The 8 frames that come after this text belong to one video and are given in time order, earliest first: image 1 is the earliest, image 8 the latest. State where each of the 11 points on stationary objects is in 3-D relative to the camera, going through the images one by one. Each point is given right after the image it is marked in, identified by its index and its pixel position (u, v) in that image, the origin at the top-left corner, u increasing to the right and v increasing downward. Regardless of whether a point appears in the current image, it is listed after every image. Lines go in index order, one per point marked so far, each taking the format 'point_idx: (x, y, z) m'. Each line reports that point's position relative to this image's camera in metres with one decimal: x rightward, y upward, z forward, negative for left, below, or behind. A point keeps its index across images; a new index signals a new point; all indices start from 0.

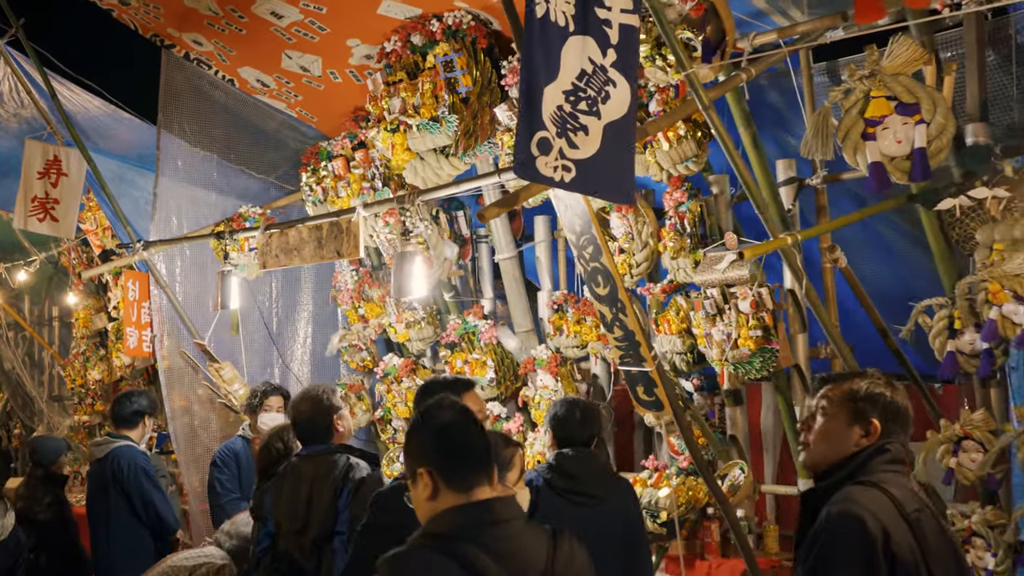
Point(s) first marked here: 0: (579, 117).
0: (+0.2, +0.6, +3.9) m
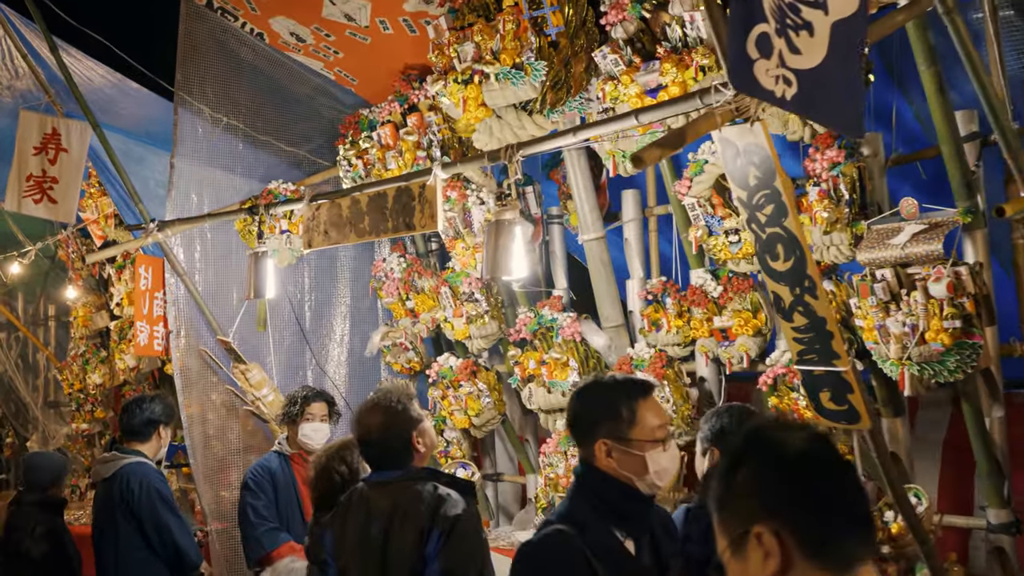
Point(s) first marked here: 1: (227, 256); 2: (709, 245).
0: (+0.7, +0.7, +2.8) m
1: (-1.7, +0.2, +6.8) m
2: (+0.9, +0.2, +5.0) m
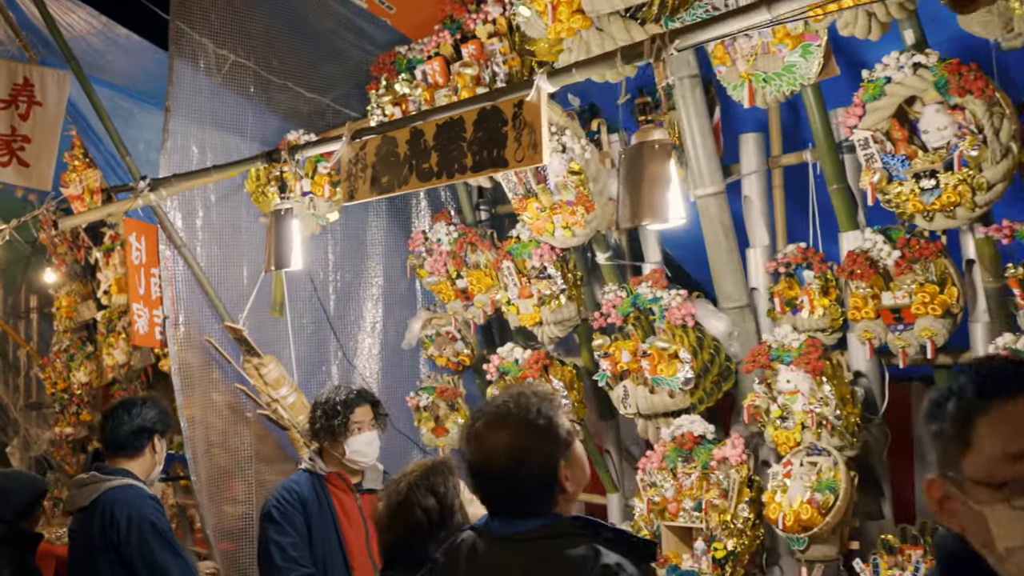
0: (+1.1, +0.8, +1.5) m
1: (-1.3, +0.3, +5.5) m
2: (+1.2, +0.3, +3.8) m
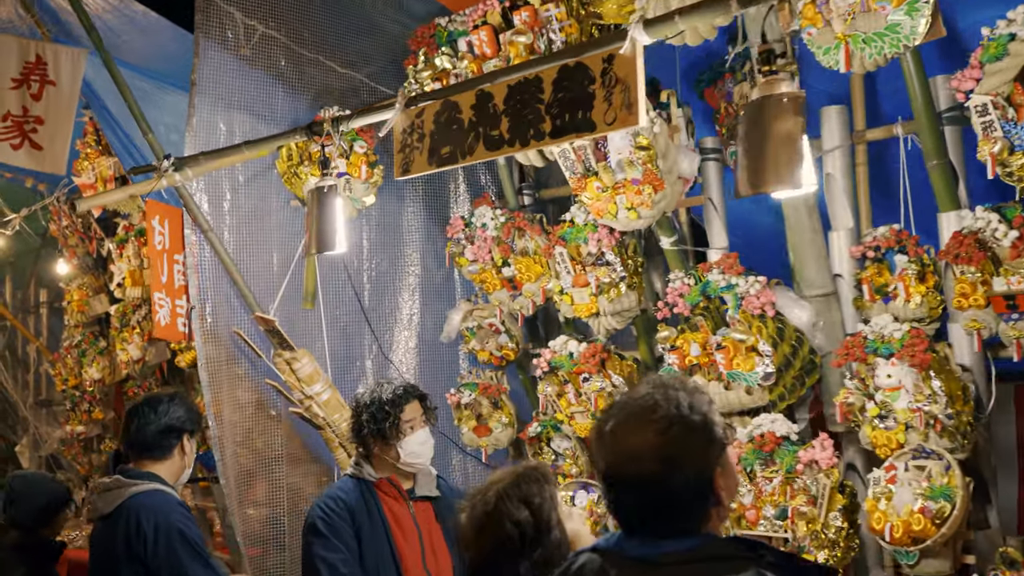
0: (+1.3, +0.8, +1.1) m
1: (-1.1, +0.3, +5.1) m
2: (+1.4, +0.3, +3.3) m
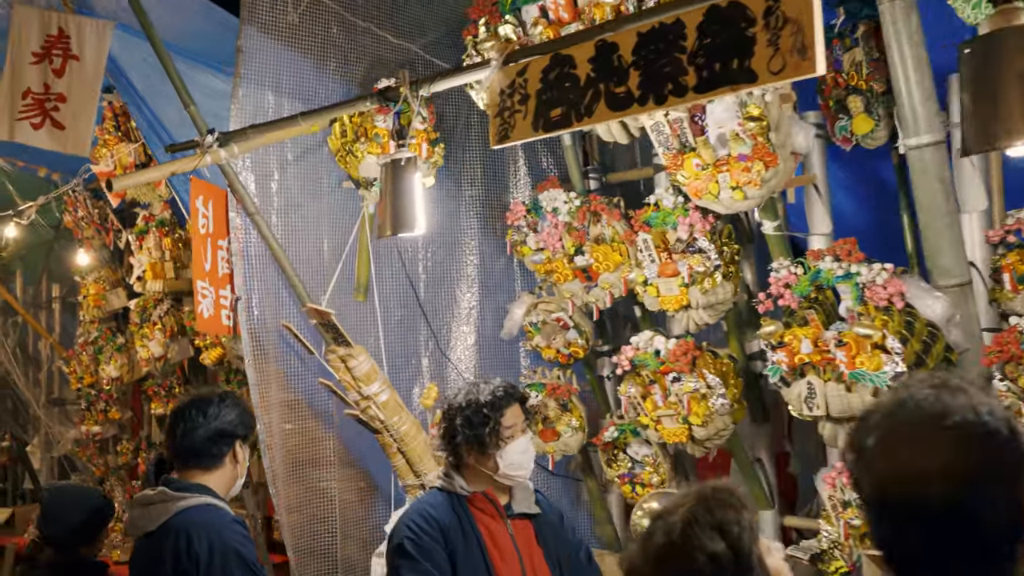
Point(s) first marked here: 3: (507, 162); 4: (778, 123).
0: (+1.6, +0.8, +0.6) m
1: (-0.8, +0.4, +4.6) m
2: (+1.7, +0.4, +2.9) m
3: (0.0, +0.6, +5.3) m
4: (+0.9, +0.5, +3.8) m
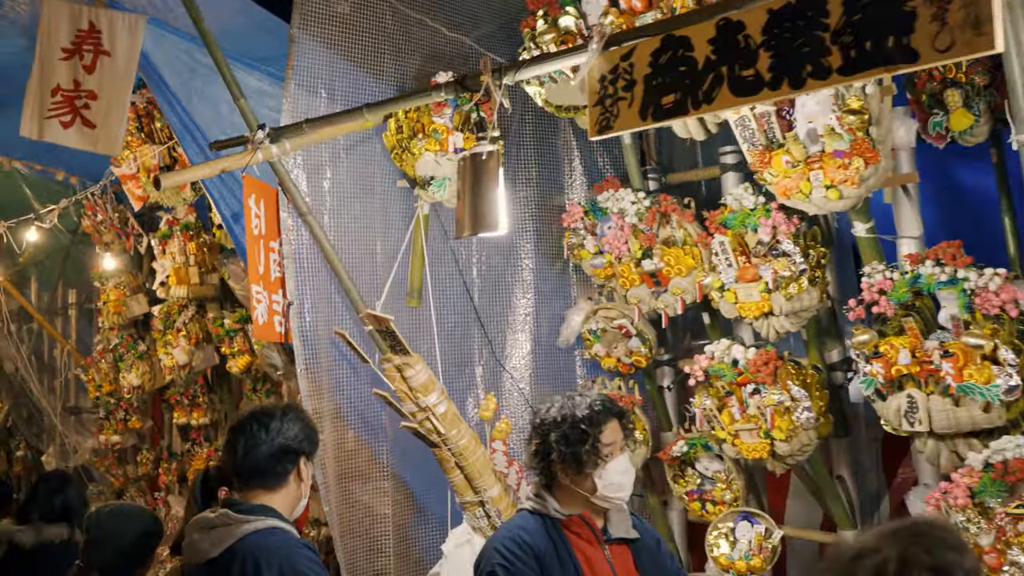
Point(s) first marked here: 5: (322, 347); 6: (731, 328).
0: (+1.8, +0.8, +0.4) m
1: (-0.6, +0.4, +4.4) m
2: (+2.0, +0.4, +2.6) m
3: (+0.2, +0.5, +5.1) m
4: (+1.1, +0.5, +3.5) m
5: (-0.7, -0.2, +4.2) m
6: (+0.9, -0.2, +4.7) m
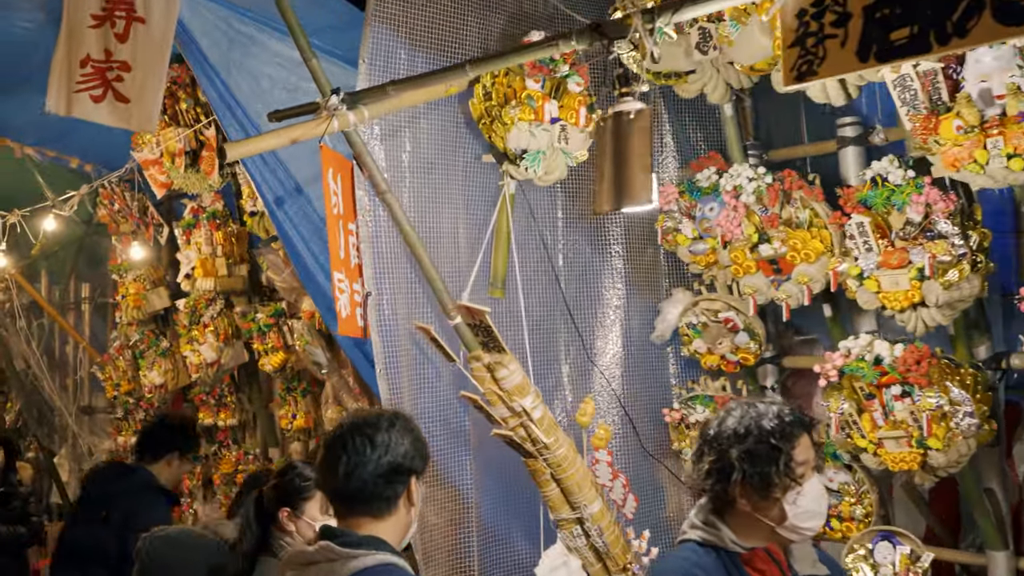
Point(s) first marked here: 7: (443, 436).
0: (+2.1, +0.9, -0.1) m
1: (-0.2, +0.4, +3.9) m
2: (+2.3, +0.4, +2.1) m
3: (+0.6, +0.6, +4.5) m
4: (+1.4, +0.6, +3.0) m
5: (-0.3, -0.2, +3.7) m
6: (+1.2, -0.1, +4.1) m
7: (-0.2, -0.5, +3.8) m
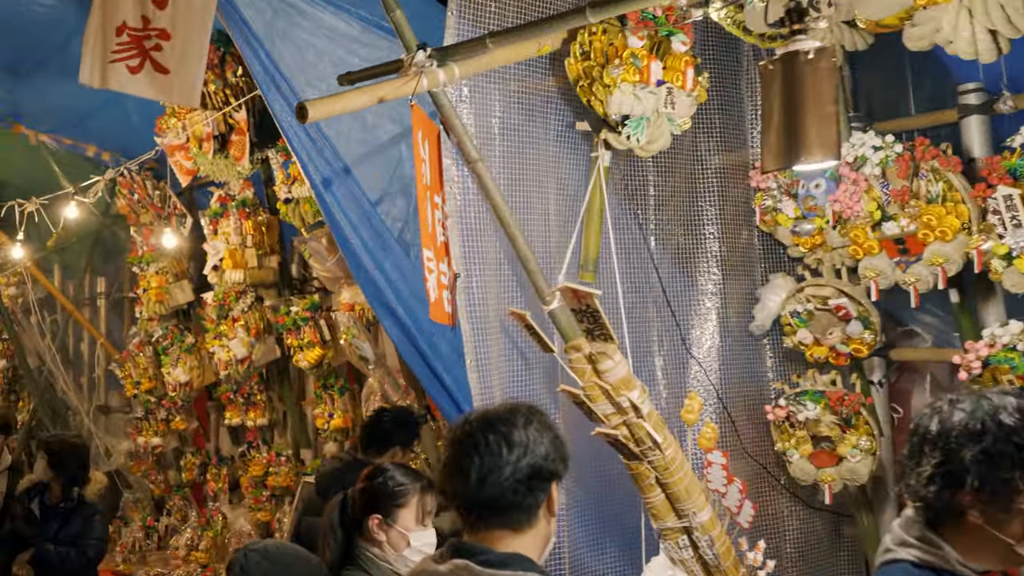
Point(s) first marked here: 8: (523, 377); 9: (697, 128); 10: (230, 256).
0: (+2.4, +0.9, -0.5) m
1: (+0.1, +0.5, +3.5) m
2: (+2.6, +0.5, +1.7) m
3: (+0.9, +0.6, +4.1) m
4: (+1.7, +0.6, +2.6) m
5: (-0.1, -0.1, +3.3) m
6: (+1.5, -0.1, +3.7) m
7: (+0.1, -0.4, +3.4) m
8: (0.0, -0.3, +3.4) m
9: (+0.7, +0.5, +4.0) m
10: (-1.7, +0.2, +7.3) m
